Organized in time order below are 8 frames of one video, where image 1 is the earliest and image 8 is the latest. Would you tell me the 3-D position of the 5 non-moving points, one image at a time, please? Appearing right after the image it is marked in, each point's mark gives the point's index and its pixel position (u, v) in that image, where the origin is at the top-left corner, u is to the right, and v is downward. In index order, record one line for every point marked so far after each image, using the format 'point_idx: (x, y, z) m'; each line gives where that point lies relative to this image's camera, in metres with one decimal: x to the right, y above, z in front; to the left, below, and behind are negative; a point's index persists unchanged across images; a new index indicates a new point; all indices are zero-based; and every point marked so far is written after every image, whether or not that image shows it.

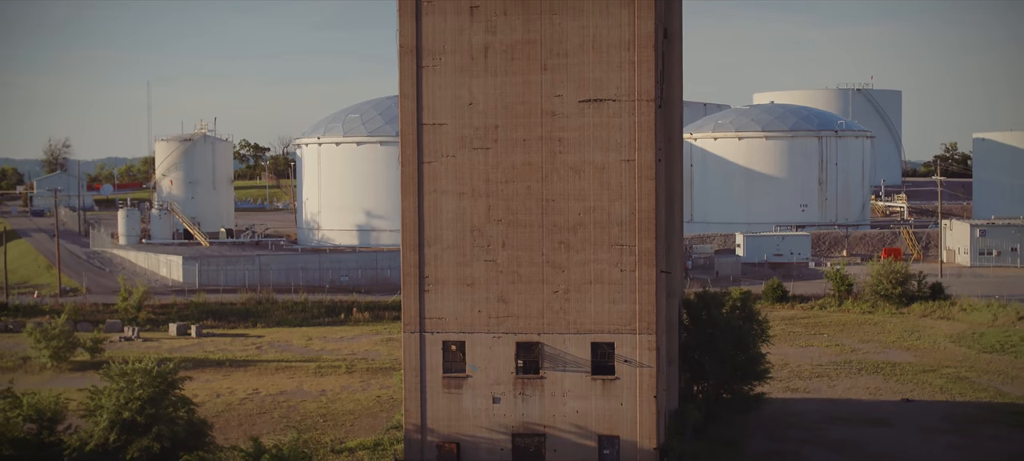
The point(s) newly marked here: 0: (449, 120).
0: (-1.0, +1.7, +13.6) m
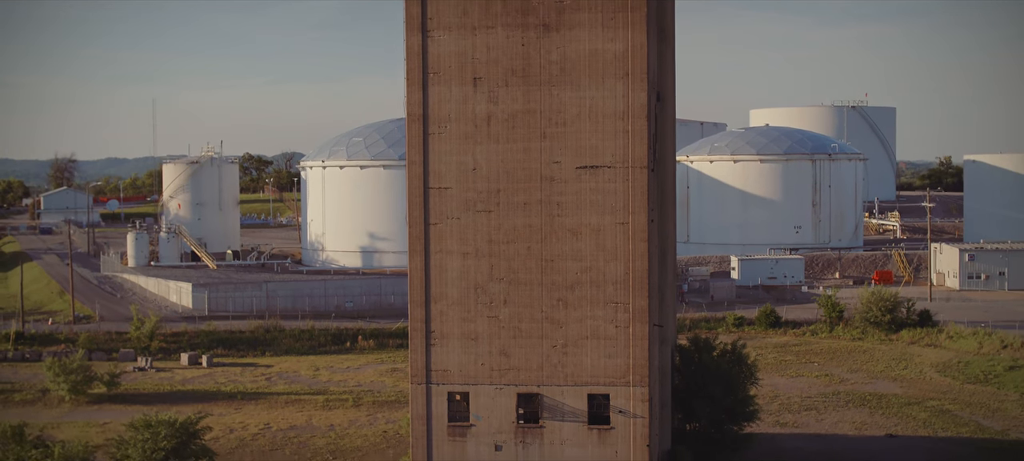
0: (-0.9, +0.7, +14.4) m
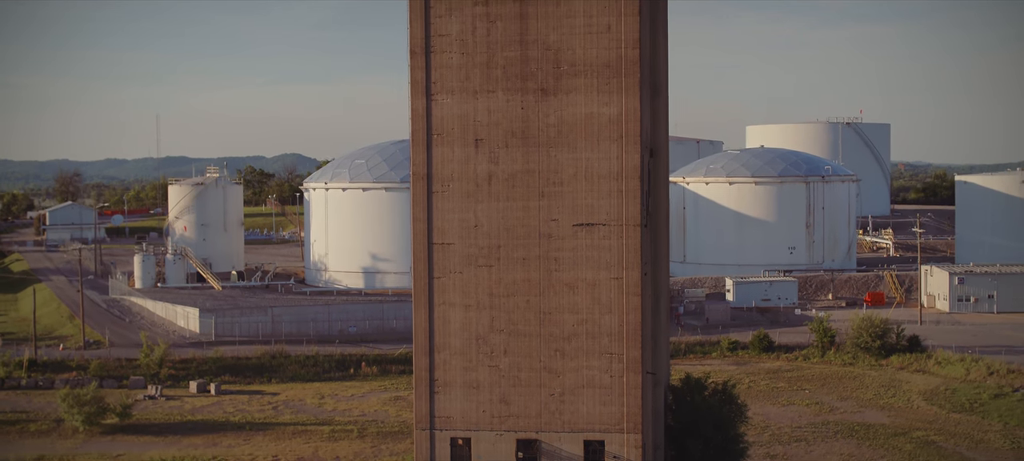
0: (-0.9, -0.2, +15.2) m
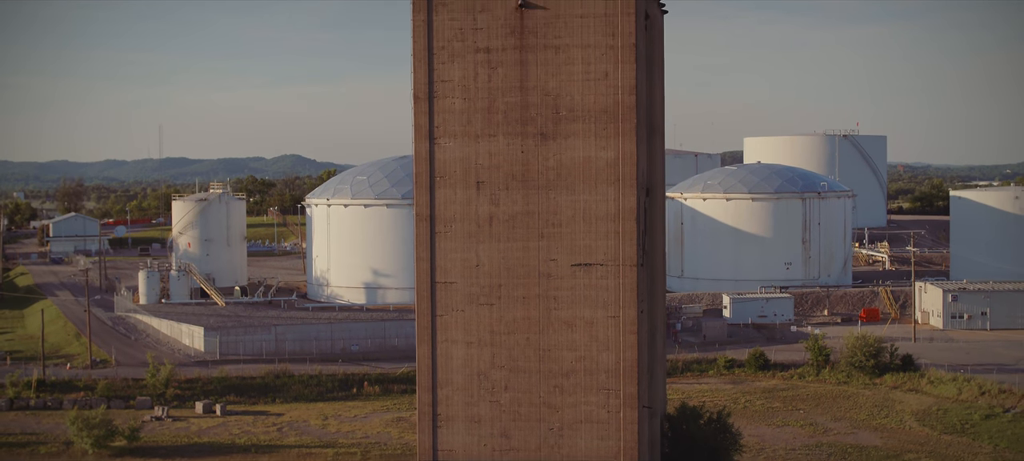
0: (-0.9, -0.9, +15.7) m
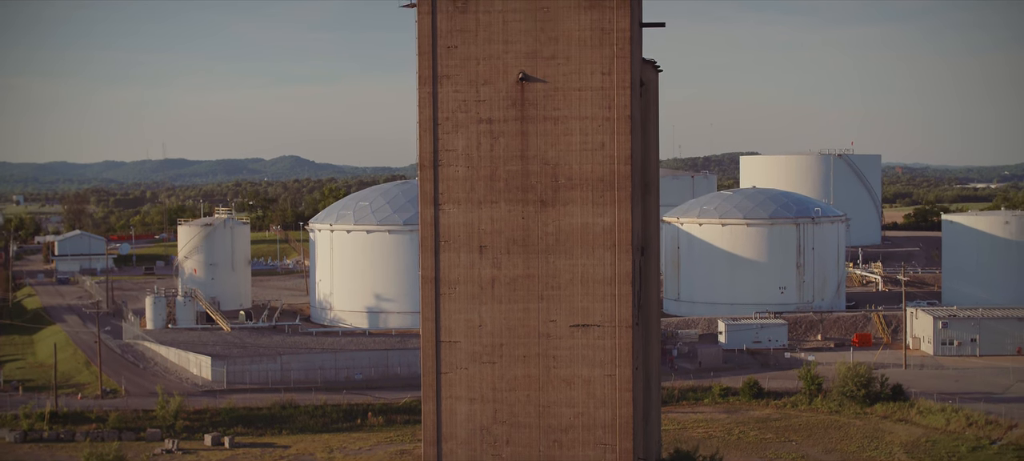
0: (-0.9, -2.0, +16.4) m
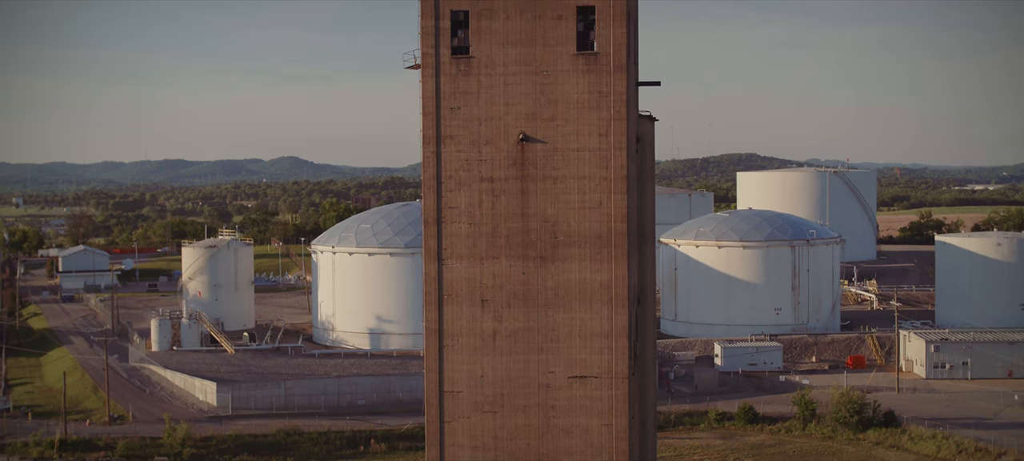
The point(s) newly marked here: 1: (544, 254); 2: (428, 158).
0: (-0.9, -3.0, +17.1) m
1: (+0.6, -0.4, +16.9) m
2: (-1.6, +1.4, +16.9) m
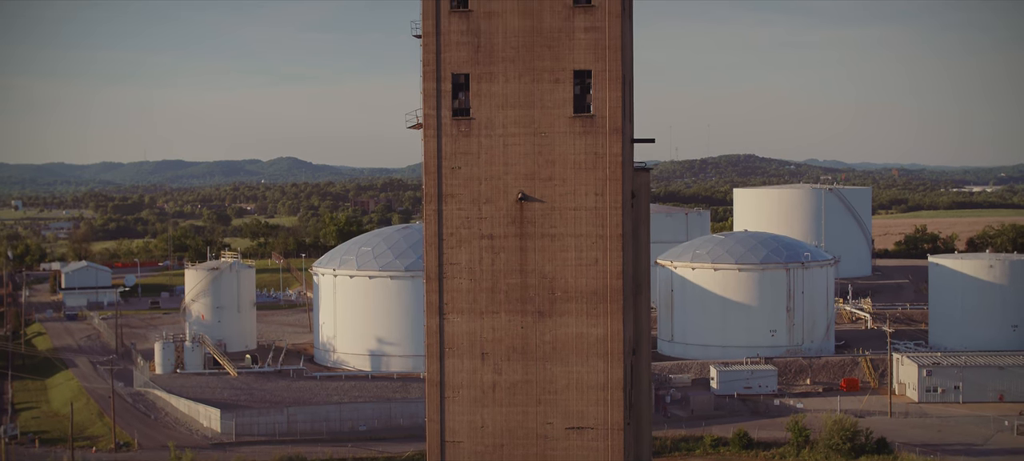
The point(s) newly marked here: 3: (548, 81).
0: (-0.9, -4.1, +17.6) m
1: (+0.6, -1.5, +17.4) m
2: (-1.6, +0.3, +17.4) m
3: (+0.7, +2.9, +17.3) m
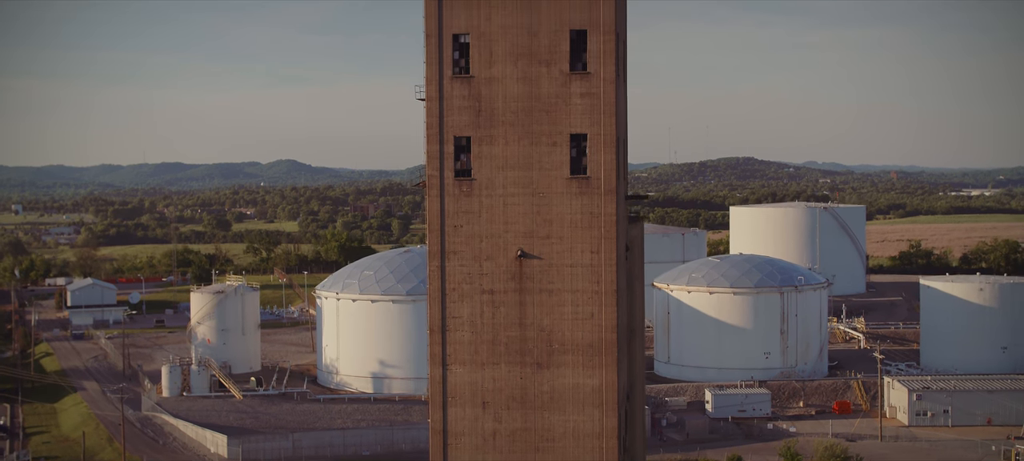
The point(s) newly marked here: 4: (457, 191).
0: (-0.9, -5.2, +18.5) m
1: (+0.6, -2.7, +18.3) m
2: (-1.6, -0.9, +18.3) m
3: (+0.7, +1.8, +18.2) m
4: (-1.1, +0.8, +18.4) m
